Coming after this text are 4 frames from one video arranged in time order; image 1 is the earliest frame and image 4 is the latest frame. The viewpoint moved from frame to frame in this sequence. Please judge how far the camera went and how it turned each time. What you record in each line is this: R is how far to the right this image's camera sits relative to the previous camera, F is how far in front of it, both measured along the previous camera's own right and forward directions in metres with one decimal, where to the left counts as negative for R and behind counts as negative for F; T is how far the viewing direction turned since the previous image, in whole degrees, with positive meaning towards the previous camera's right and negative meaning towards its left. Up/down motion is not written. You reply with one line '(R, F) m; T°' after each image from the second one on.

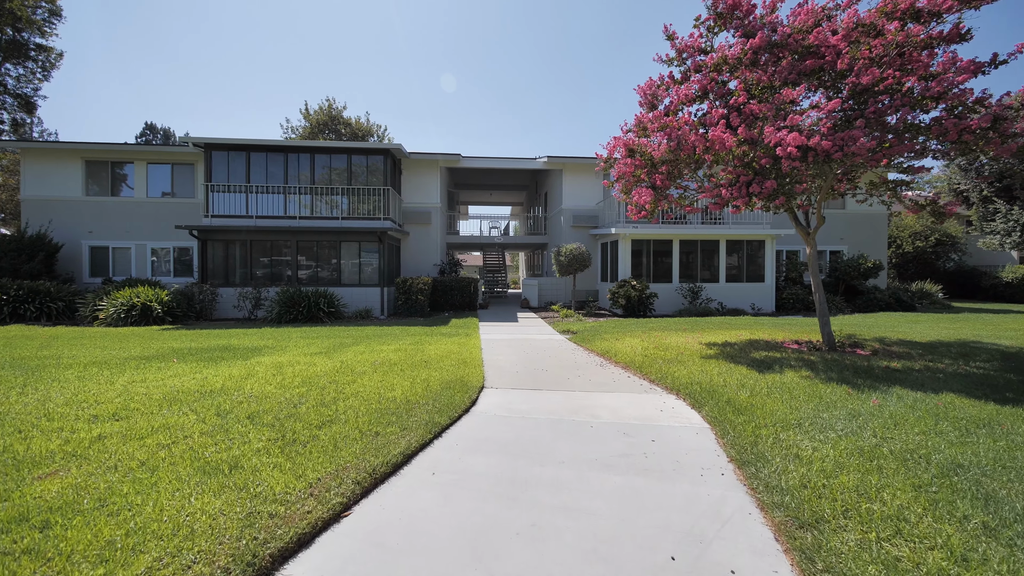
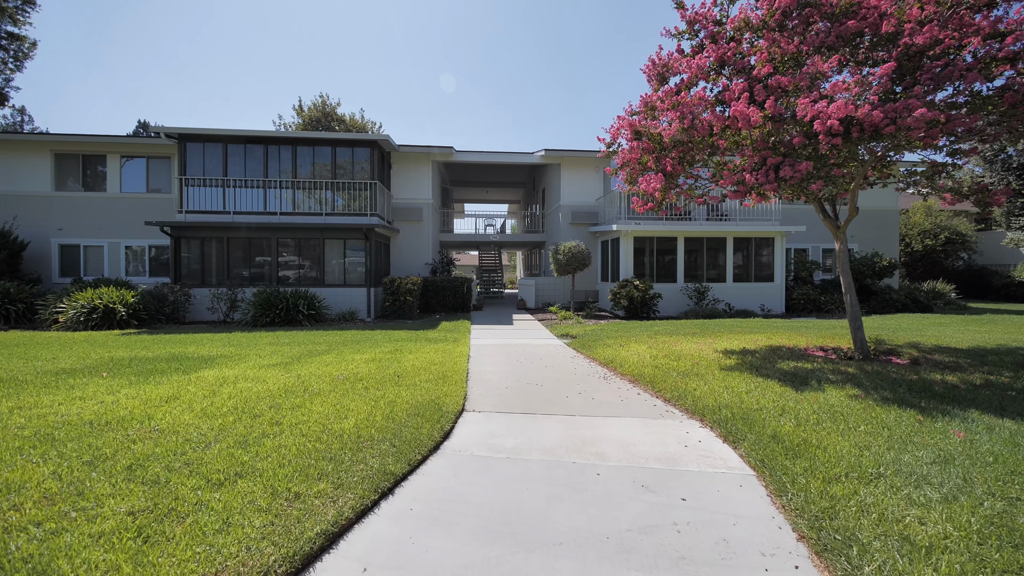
(+0.1, +1.1) m; 0°
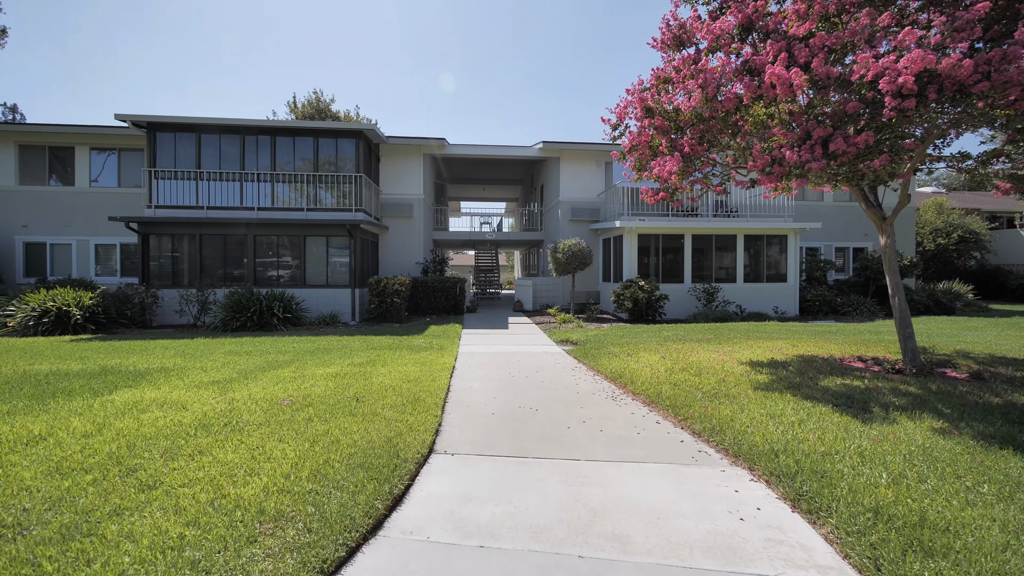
(+0.1, +1.2) m; 0°
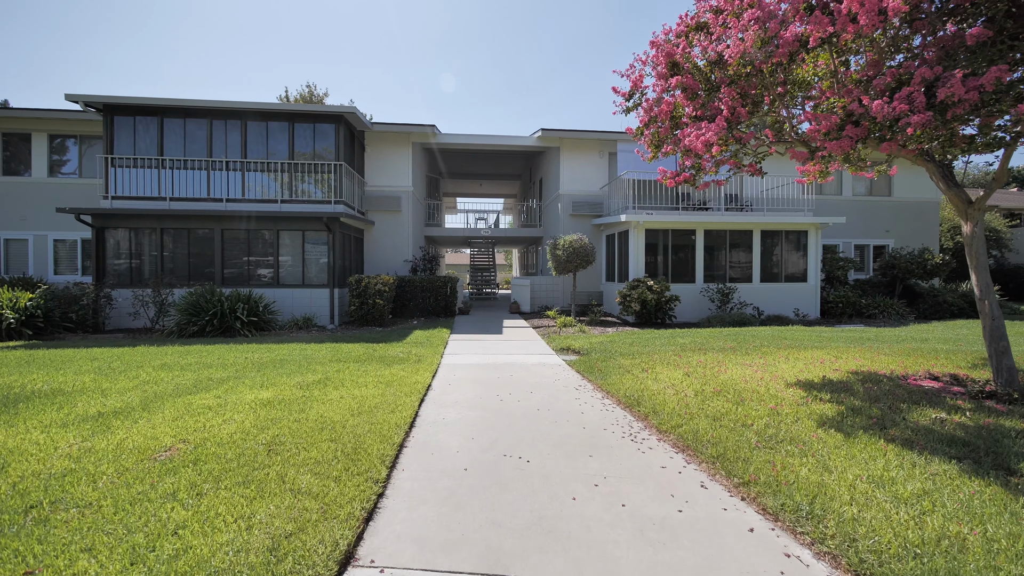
(+0.1, +1.5) m; 0°
